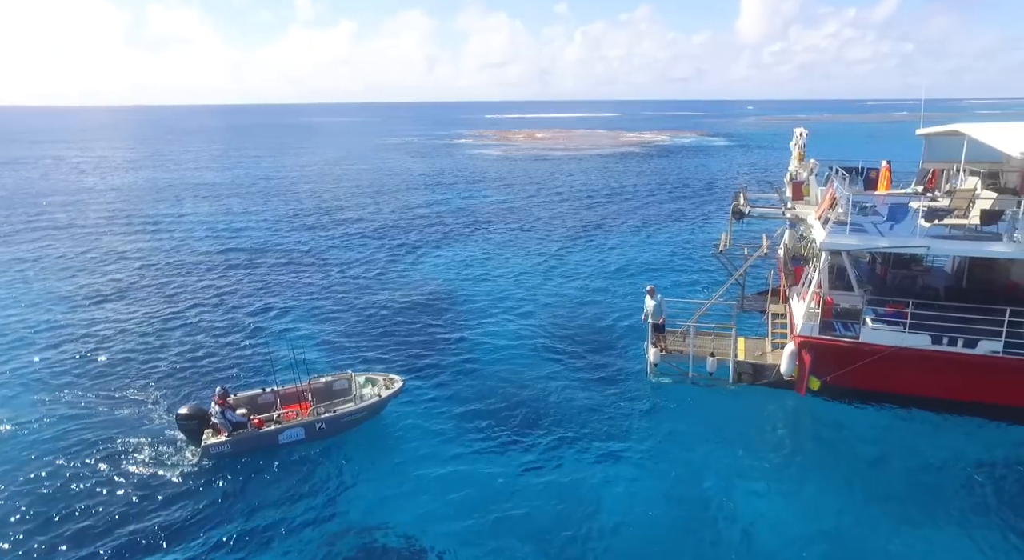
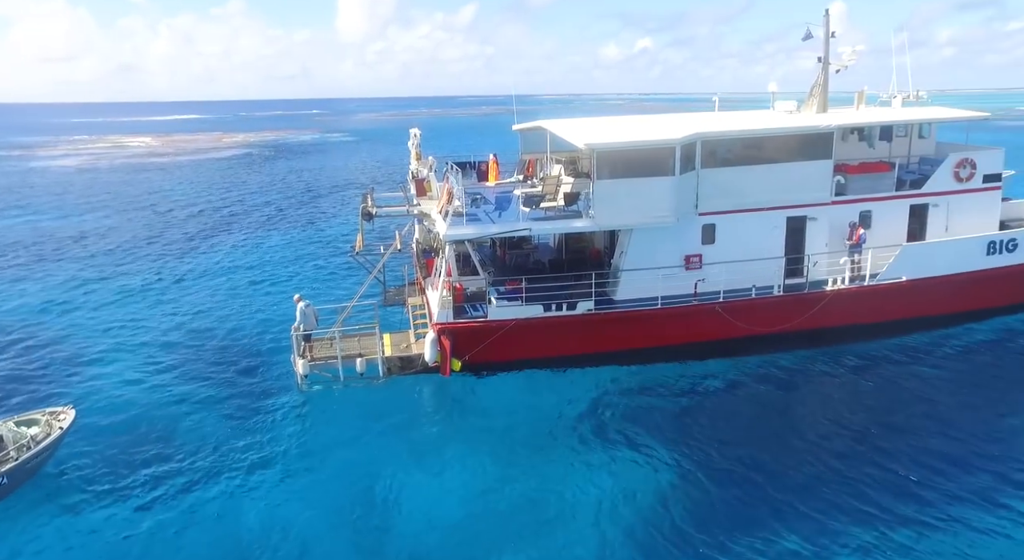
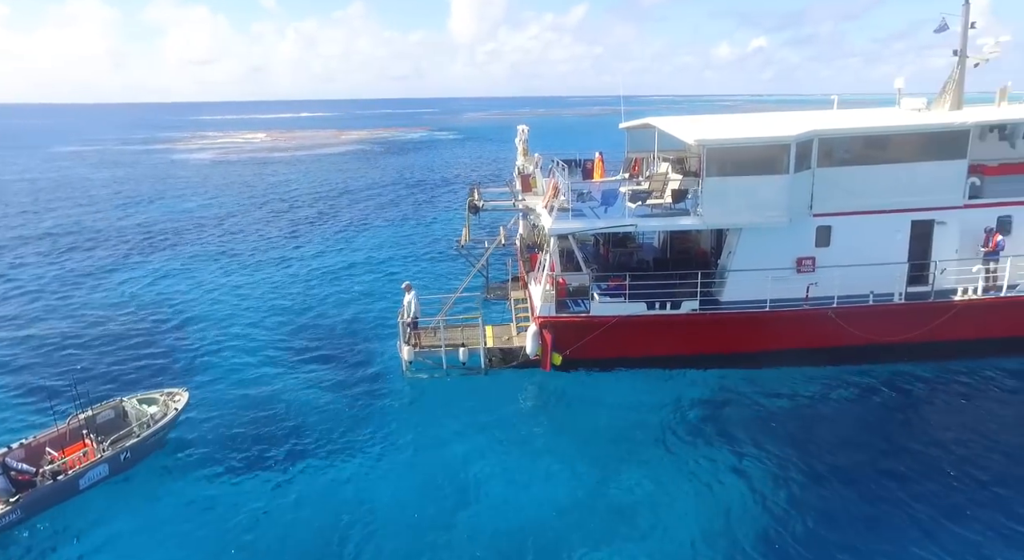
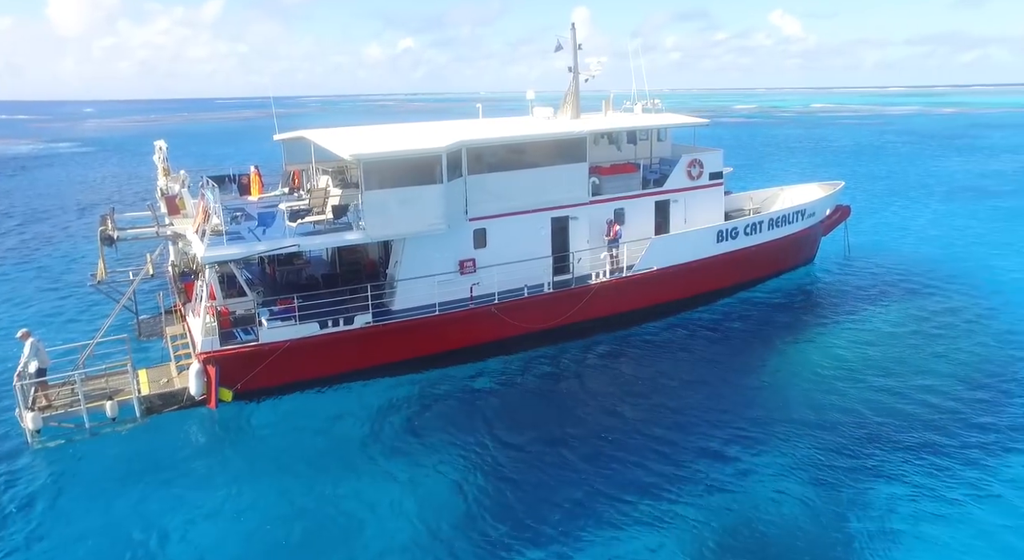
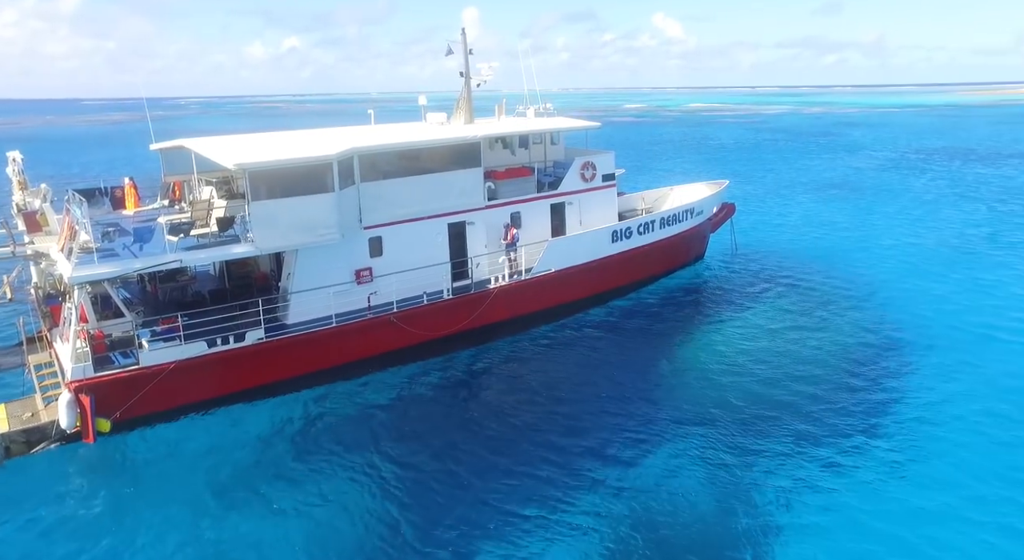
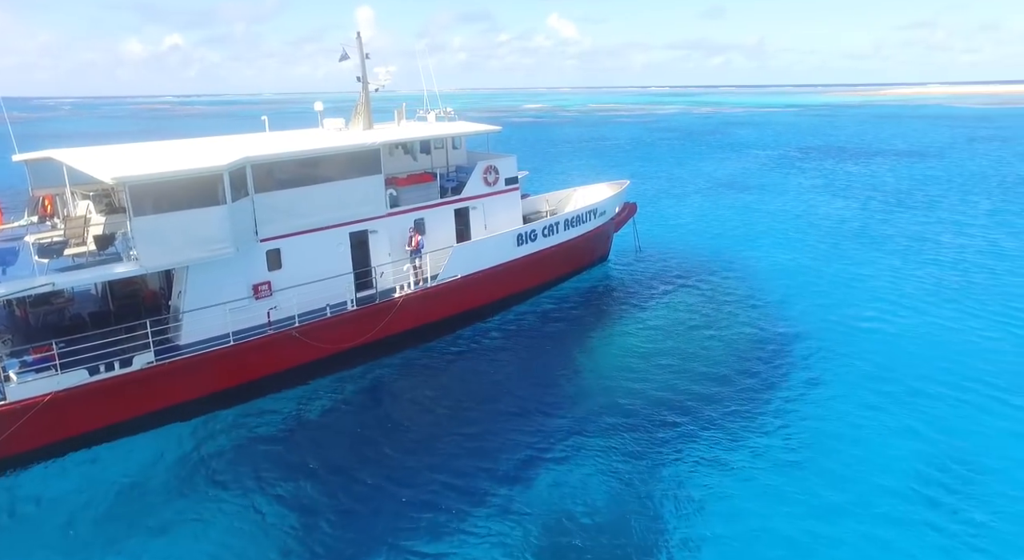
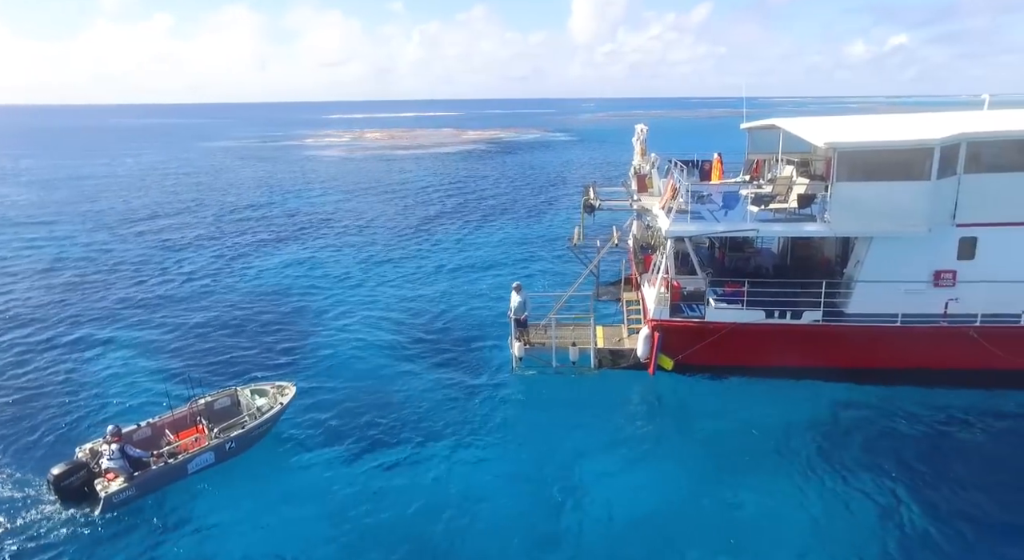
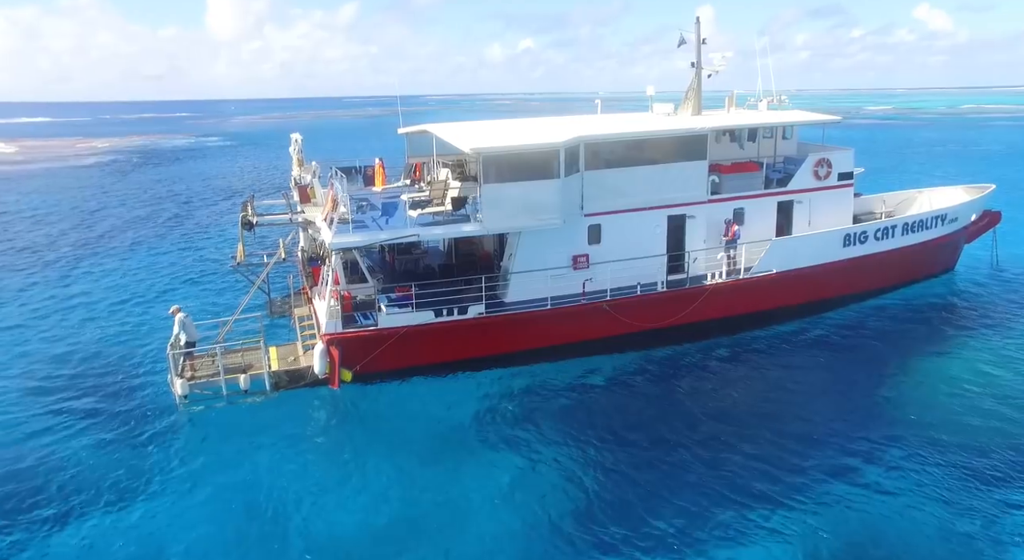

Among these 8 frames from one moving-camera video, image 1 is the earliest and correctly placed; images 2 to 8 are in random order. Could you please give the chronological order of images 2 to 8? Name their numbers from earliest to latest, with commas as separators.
7, 3, 2, 8, 4, 5, 6
